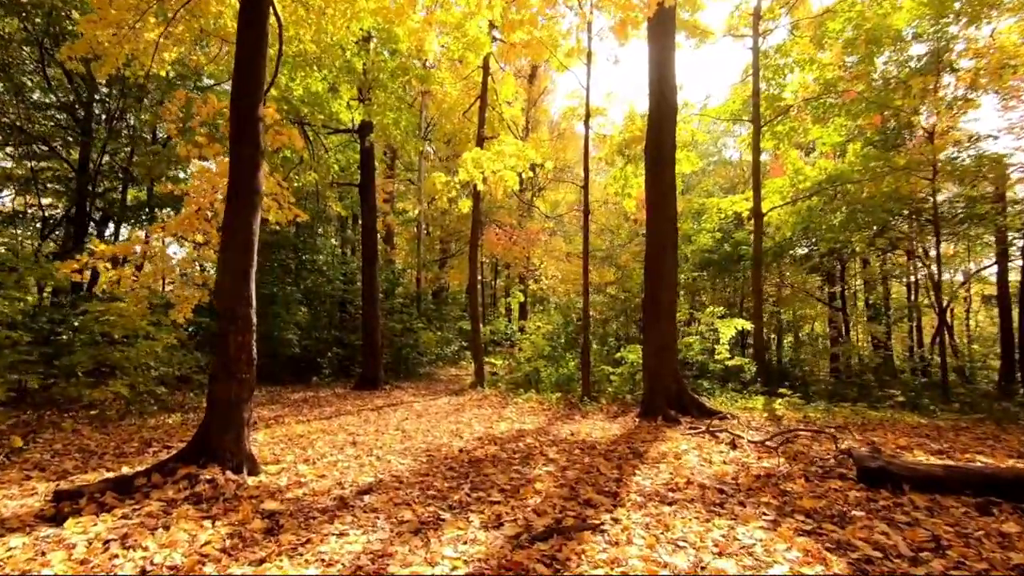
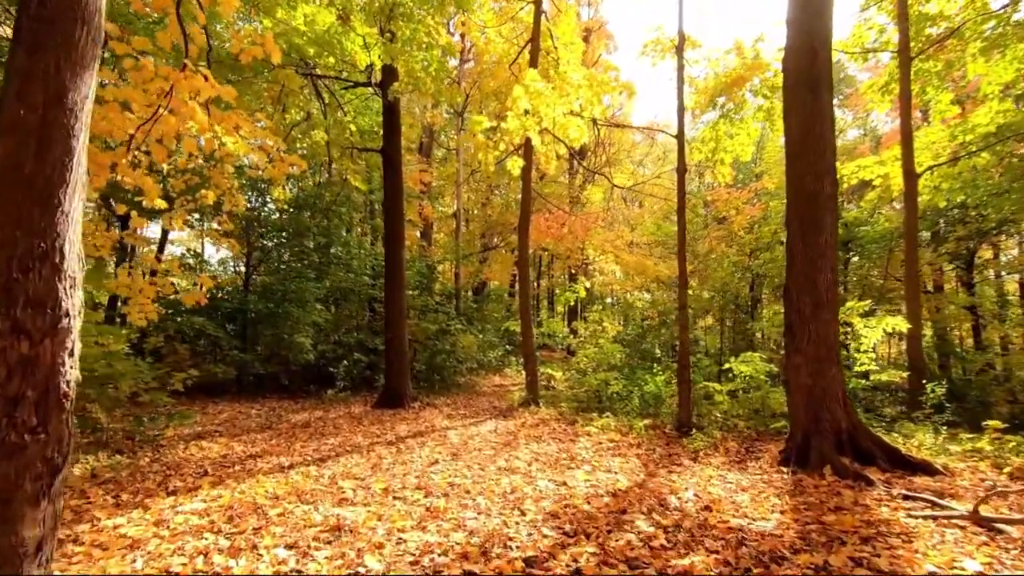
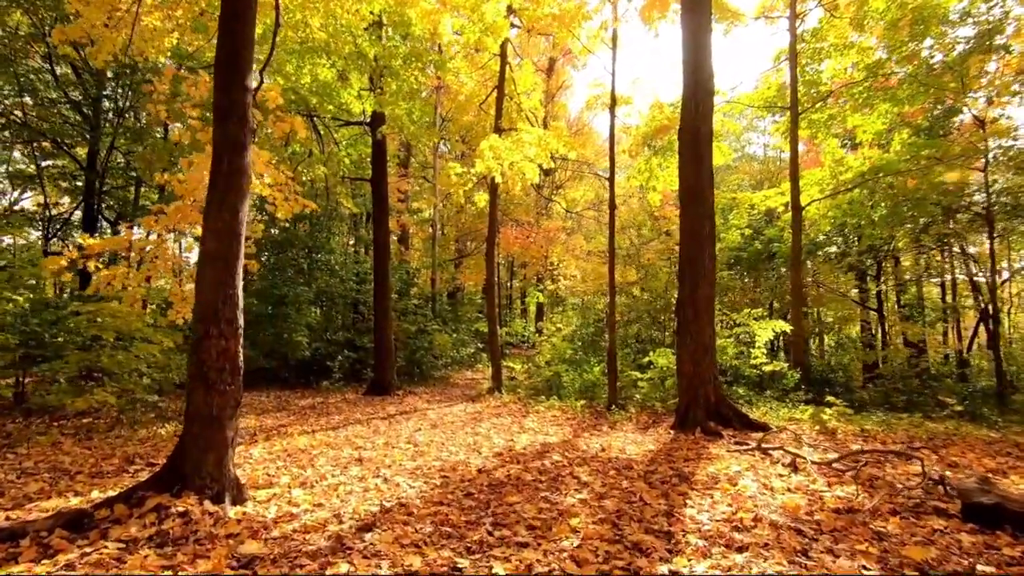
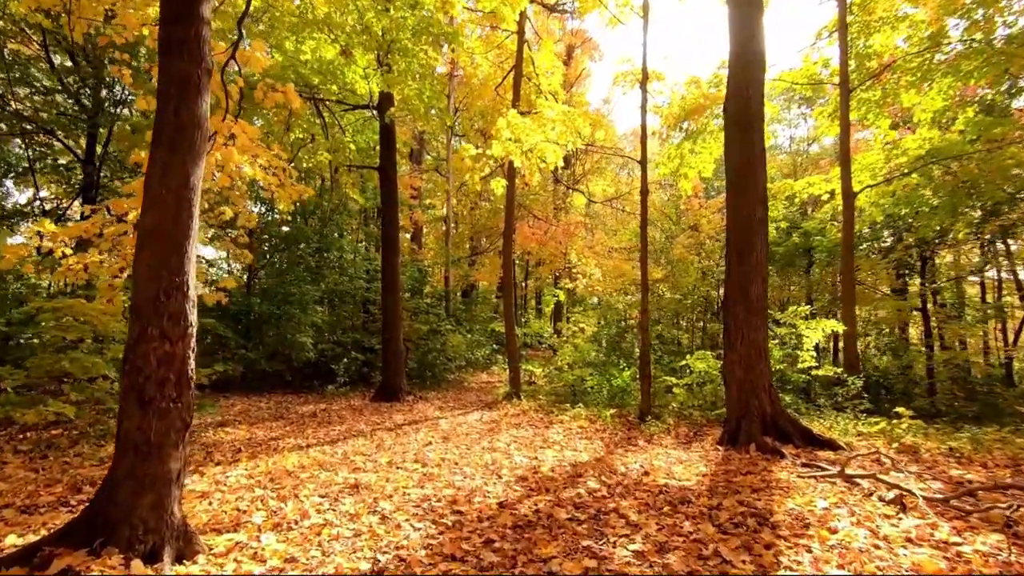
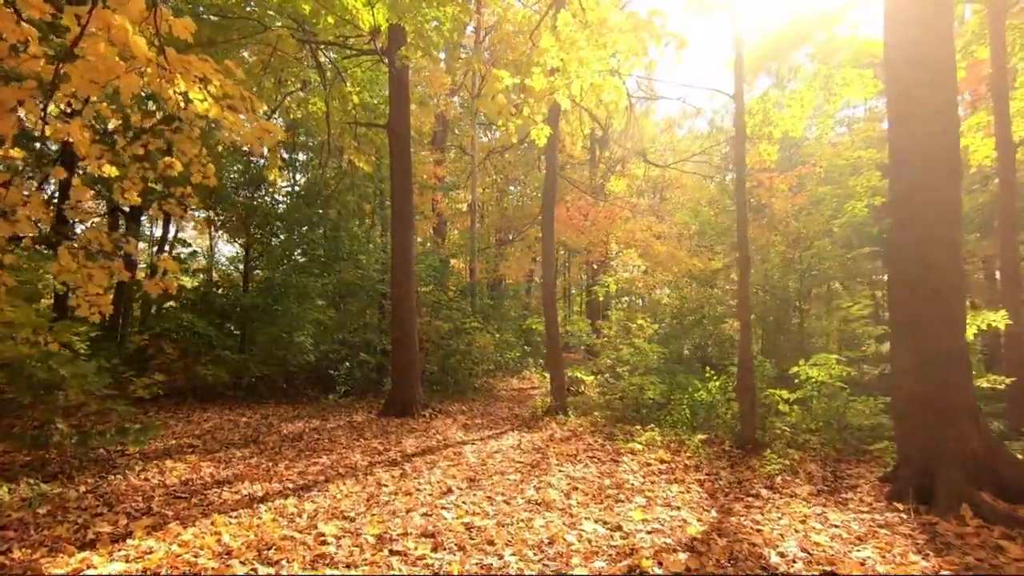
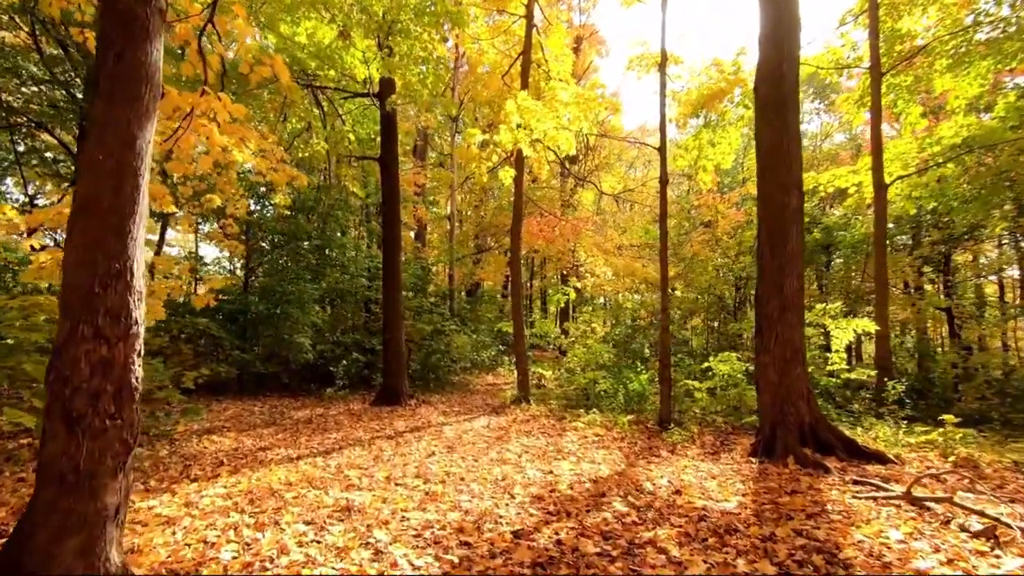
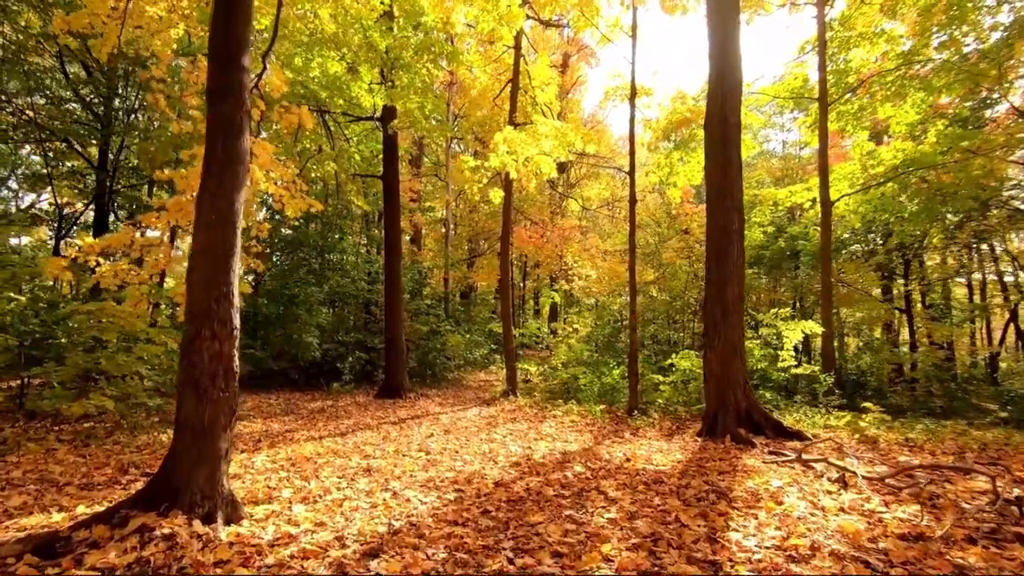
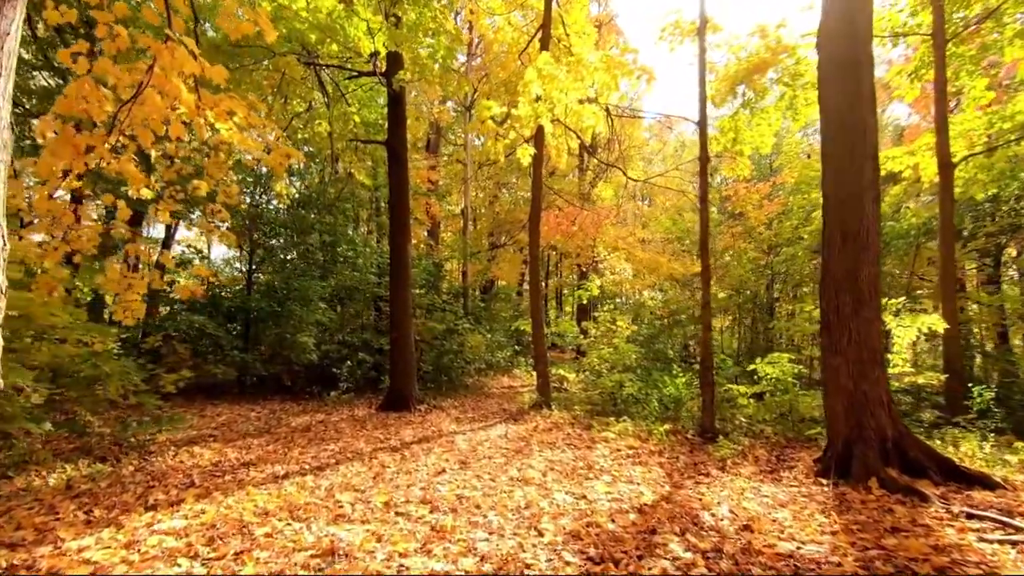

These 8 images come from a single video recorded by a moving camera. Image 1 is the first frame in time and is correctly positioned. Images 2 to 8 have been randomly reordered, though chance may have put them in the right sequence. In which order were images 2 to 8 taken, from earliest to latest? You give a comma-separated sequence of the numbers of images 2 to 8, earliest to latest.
3, 7, 4, 6, 2, 8, 5
